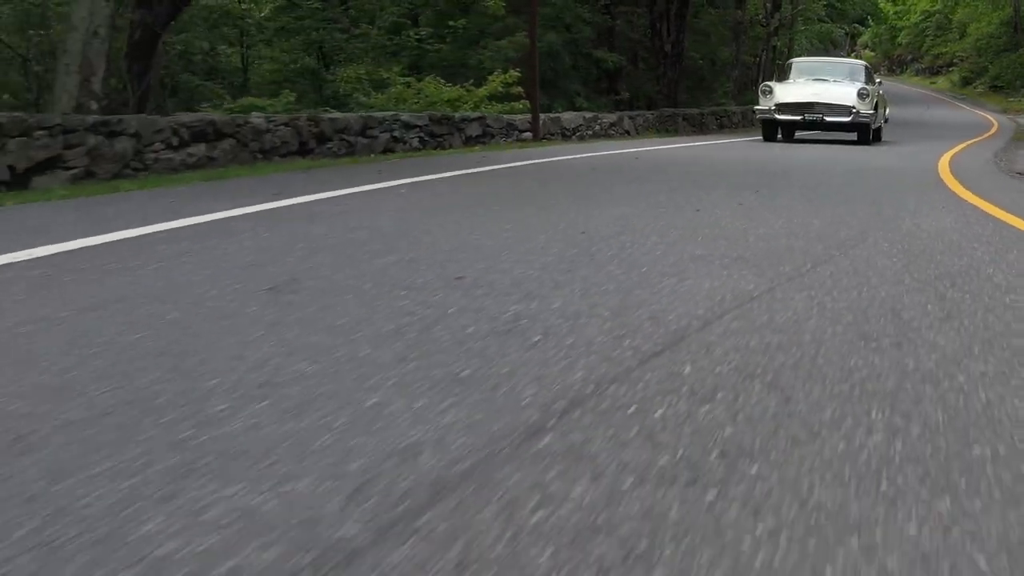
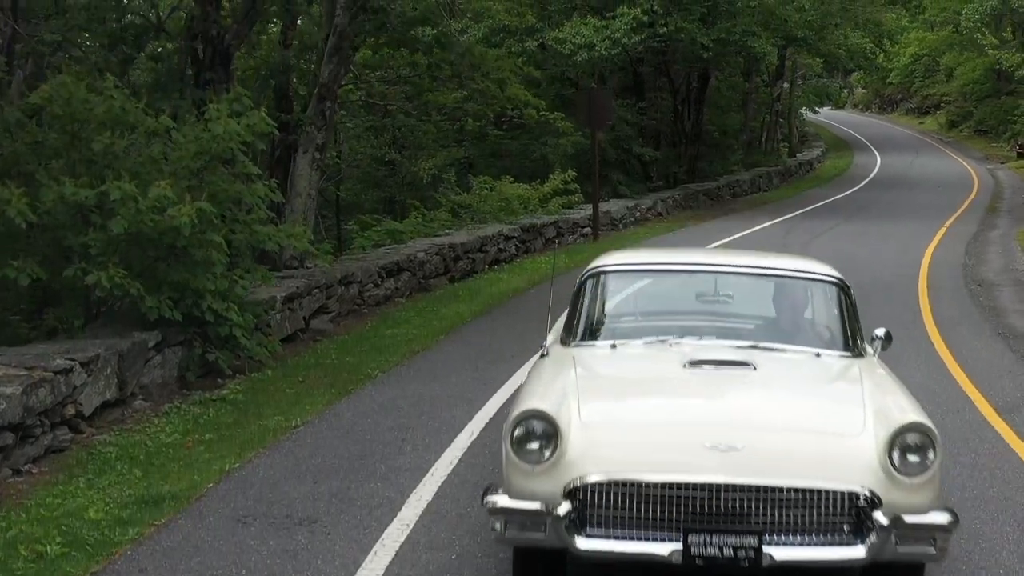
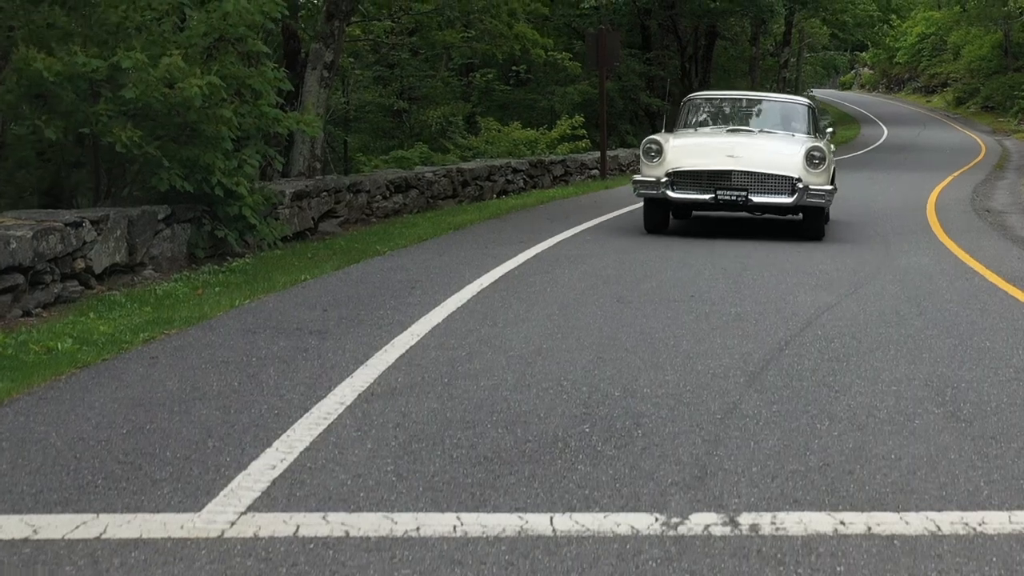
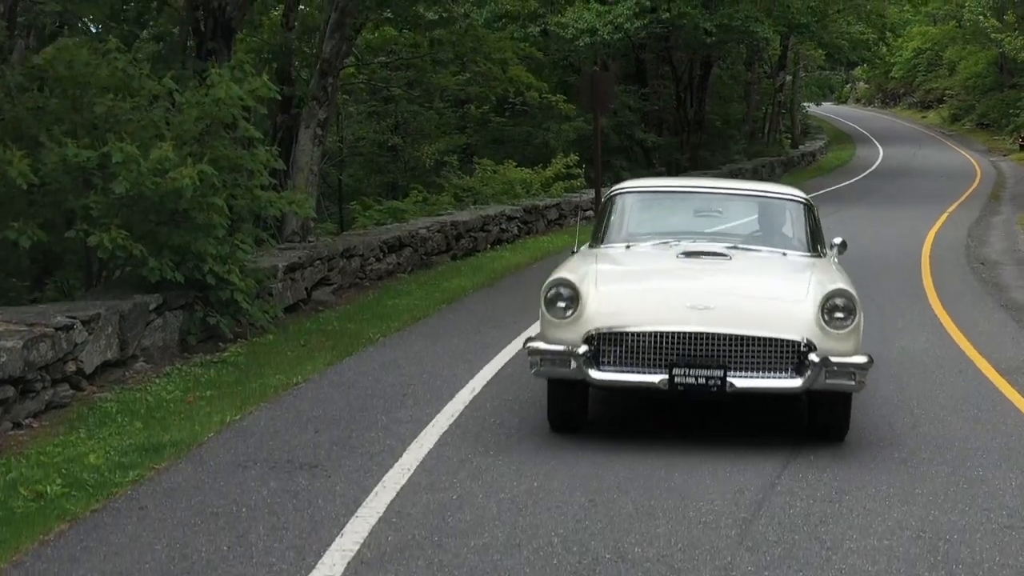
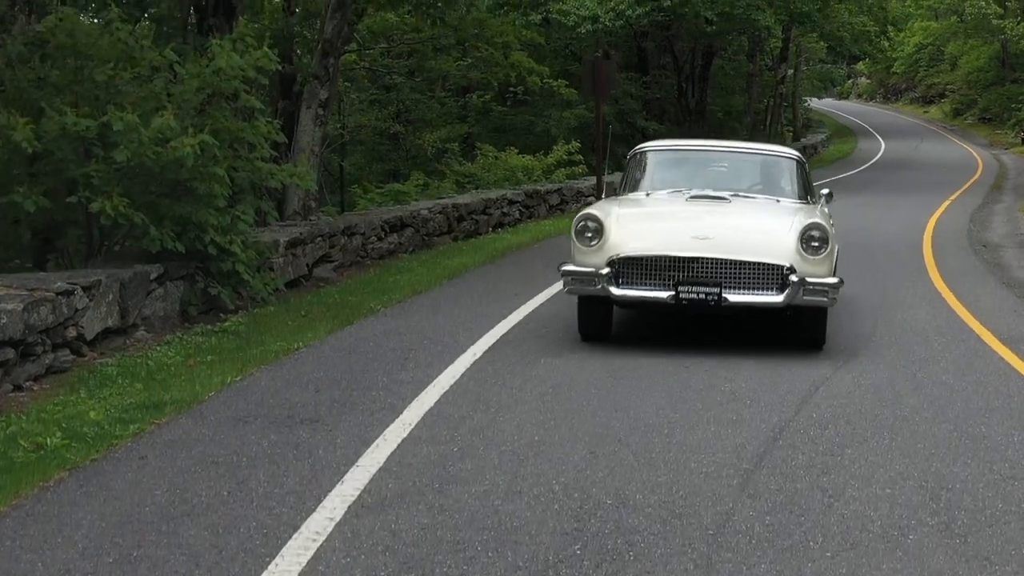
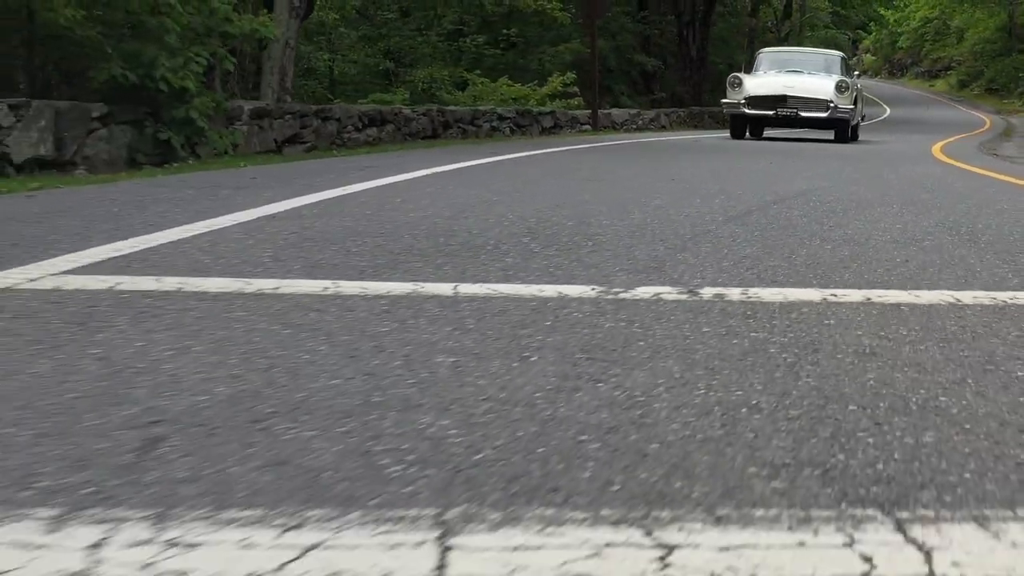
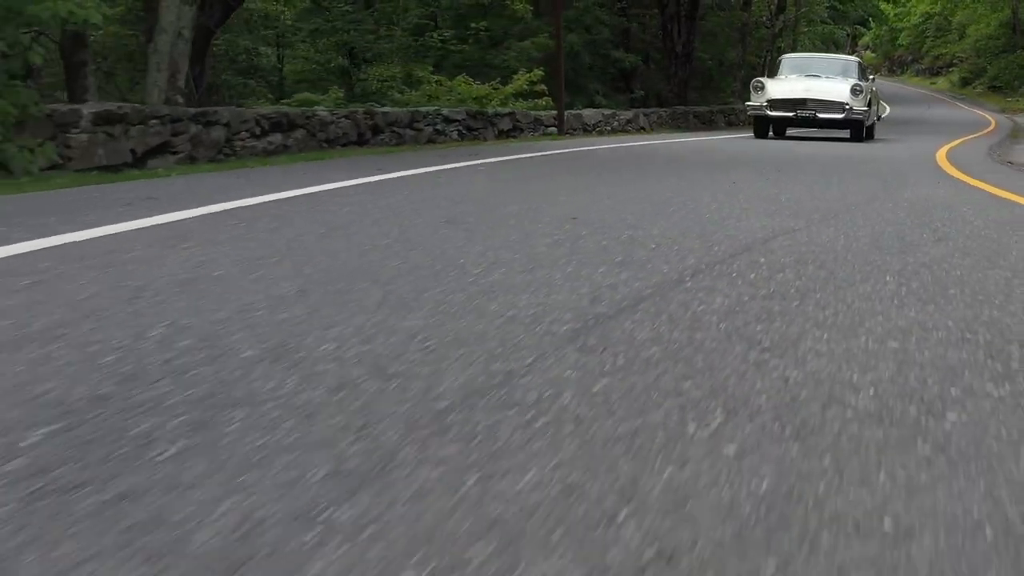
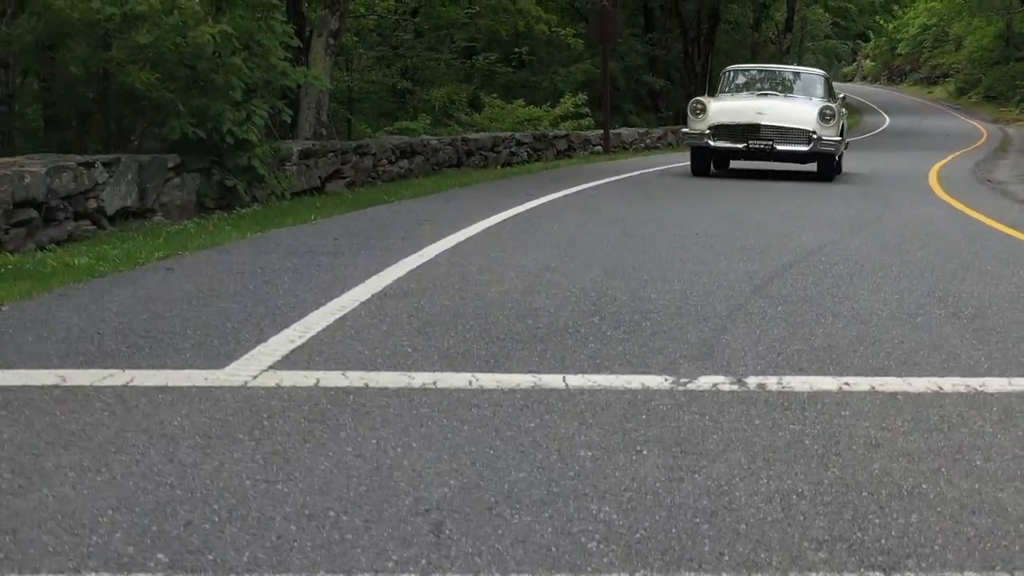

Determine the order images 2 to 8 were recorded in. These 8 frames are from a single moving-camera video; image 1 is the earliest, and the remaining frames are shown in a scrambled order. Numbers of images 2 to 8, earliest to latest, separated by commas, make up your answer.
7, 6, 8, 3, 5, 4, 2
